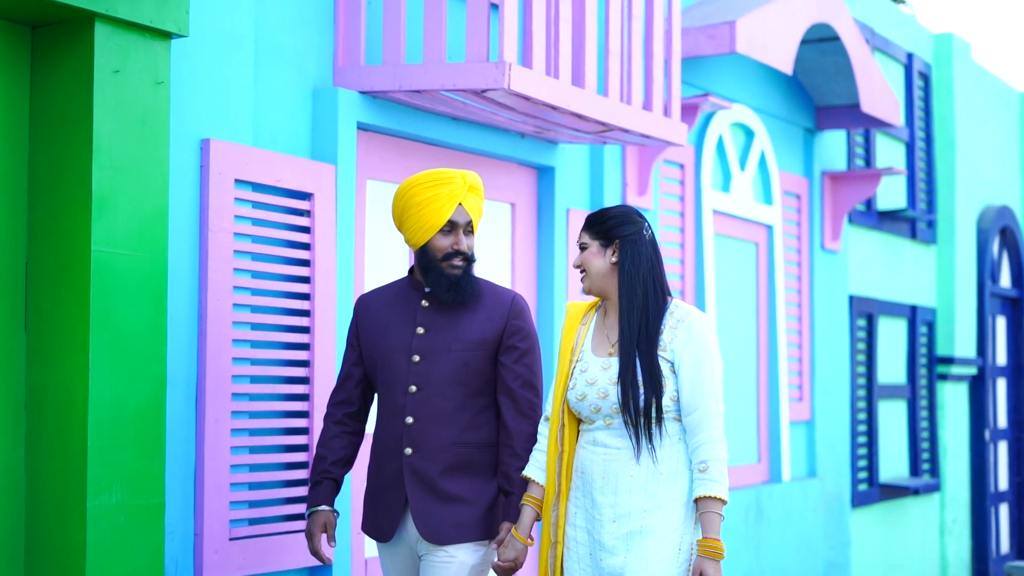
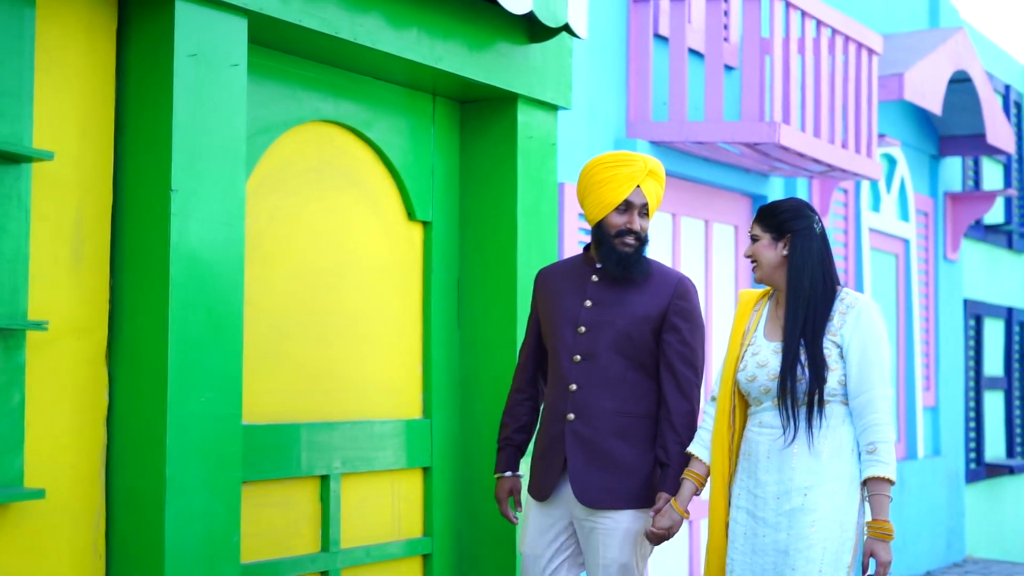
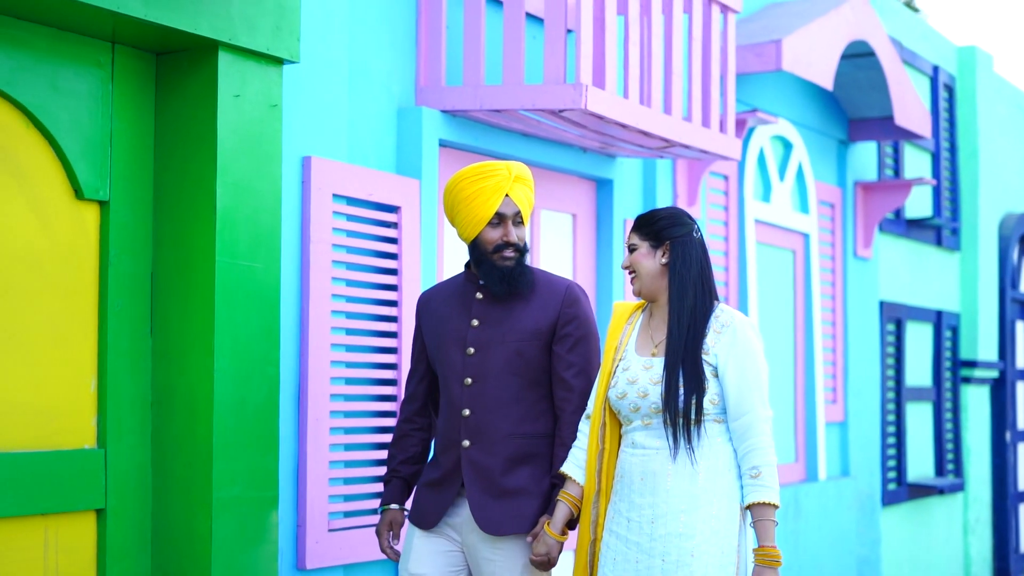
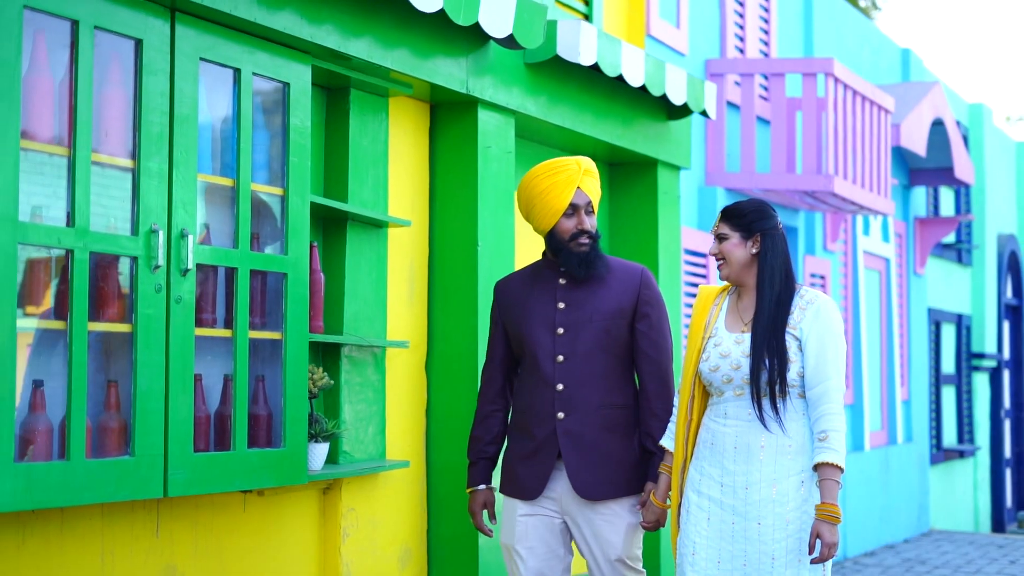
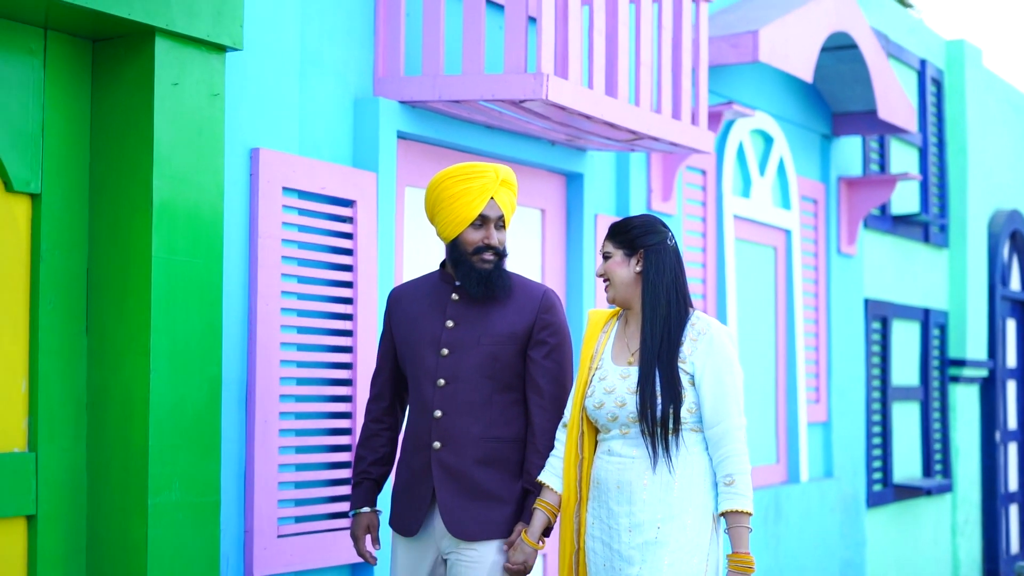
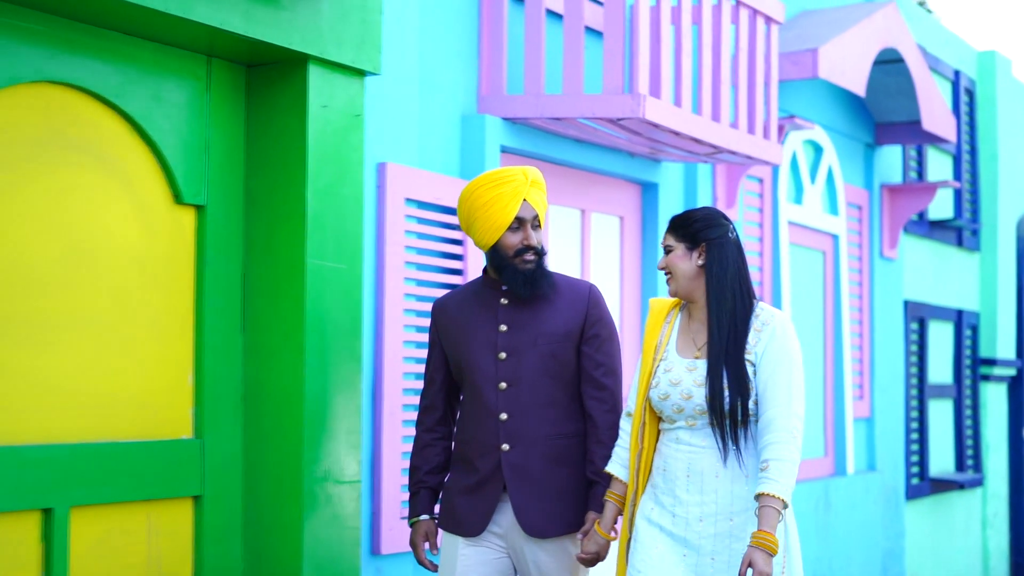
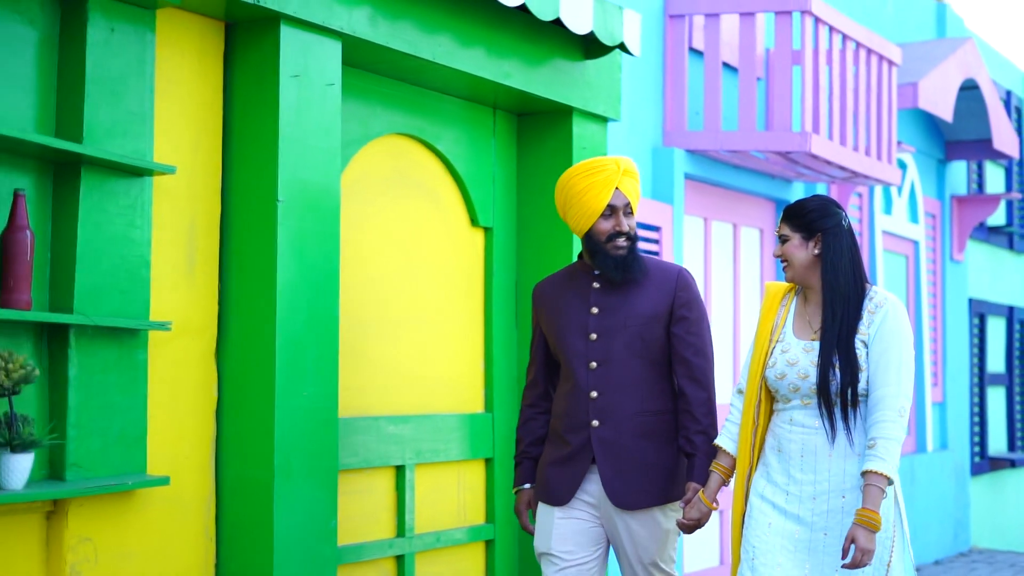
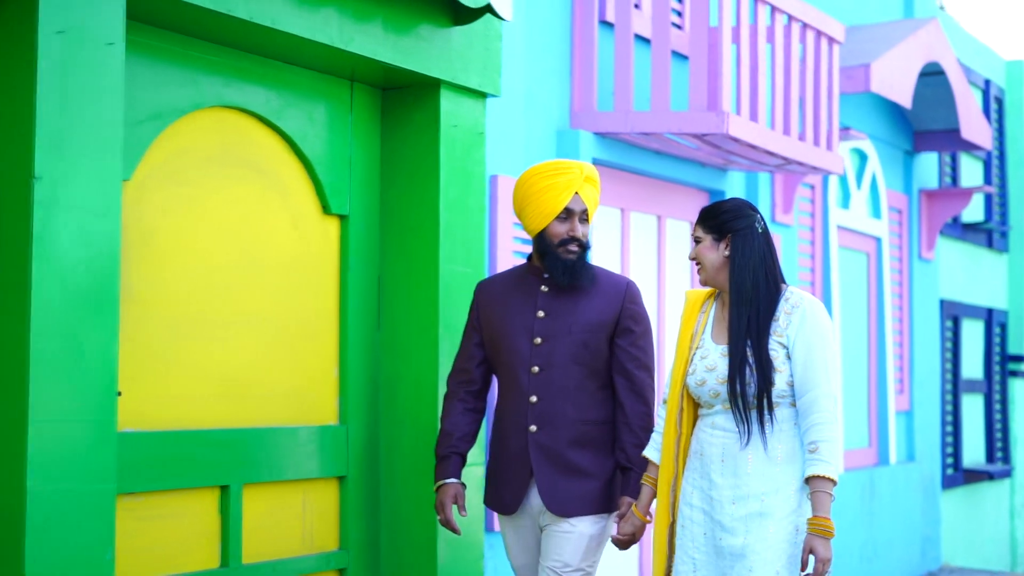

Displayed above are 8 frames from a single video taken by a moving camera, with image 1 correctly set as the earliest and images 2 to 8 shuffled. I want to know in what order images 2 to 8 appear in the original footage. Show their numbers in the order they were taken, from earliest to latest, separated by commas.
5, 3, 6, 8, 2, 7, 4
